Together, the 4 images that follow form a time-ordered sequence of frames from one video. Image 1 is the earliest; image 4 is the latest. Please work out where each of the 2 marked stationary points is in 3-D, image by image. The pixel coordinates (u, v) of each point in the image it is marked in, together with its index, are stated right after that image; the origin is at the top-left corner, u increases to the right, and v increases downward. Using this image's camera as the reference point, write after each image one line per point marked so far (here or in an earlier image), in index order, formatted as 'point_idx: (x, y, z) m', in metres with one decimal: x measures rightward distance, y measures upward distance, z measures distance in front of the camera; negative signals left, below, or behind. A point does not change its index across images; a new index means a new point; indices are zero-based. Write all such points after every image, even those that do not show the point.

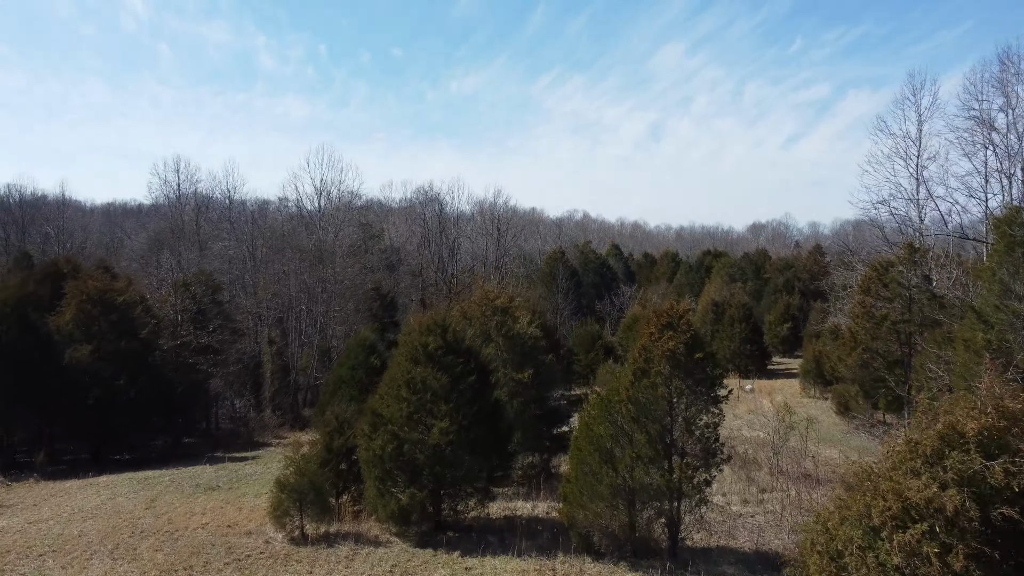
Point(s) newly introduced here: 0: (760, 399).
0: (+6.4, -2.9, +20.0) m
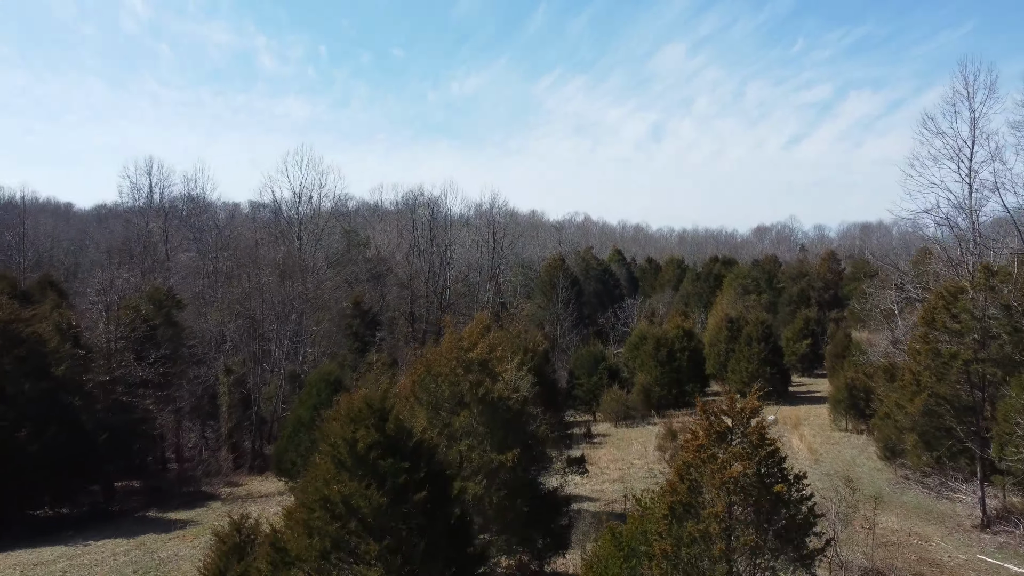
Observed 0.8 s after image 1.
0: (+6.3, -3.3, +17.6) m
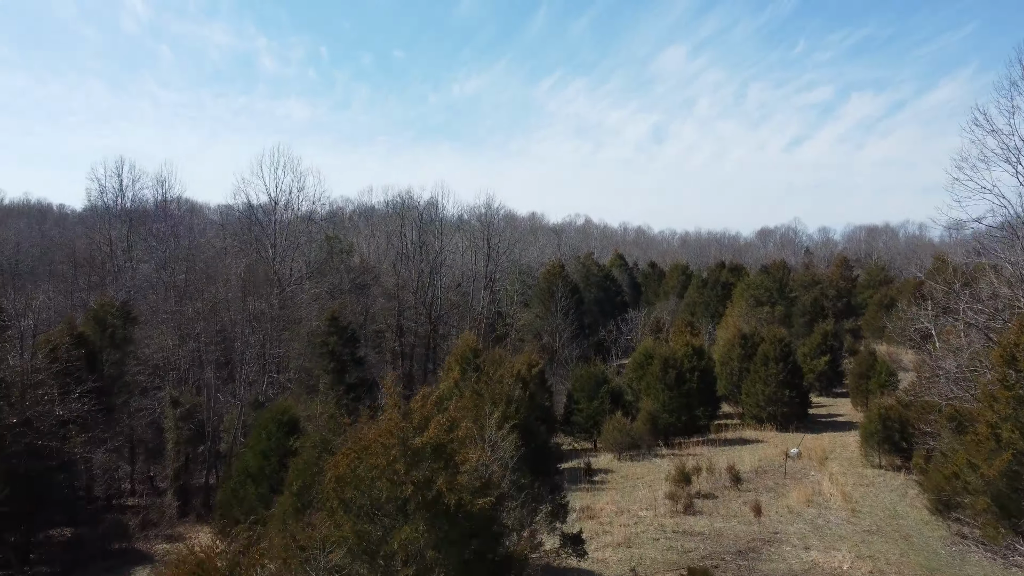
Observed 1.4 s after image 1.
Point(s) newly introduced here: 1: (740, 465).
0: (+6.1, -3.7, +15.5) m
1: (+4.8, -3.7, +16.1) m
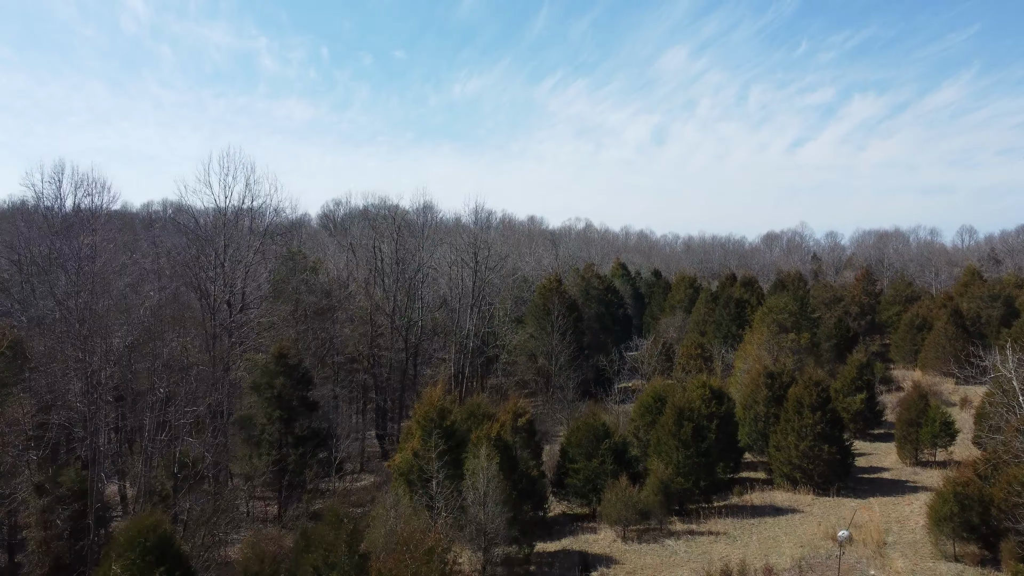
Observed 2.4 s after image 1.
0: (+5.7, -4.4, +12.1) m
1: (+4.4, -4.5, +12.7) m
